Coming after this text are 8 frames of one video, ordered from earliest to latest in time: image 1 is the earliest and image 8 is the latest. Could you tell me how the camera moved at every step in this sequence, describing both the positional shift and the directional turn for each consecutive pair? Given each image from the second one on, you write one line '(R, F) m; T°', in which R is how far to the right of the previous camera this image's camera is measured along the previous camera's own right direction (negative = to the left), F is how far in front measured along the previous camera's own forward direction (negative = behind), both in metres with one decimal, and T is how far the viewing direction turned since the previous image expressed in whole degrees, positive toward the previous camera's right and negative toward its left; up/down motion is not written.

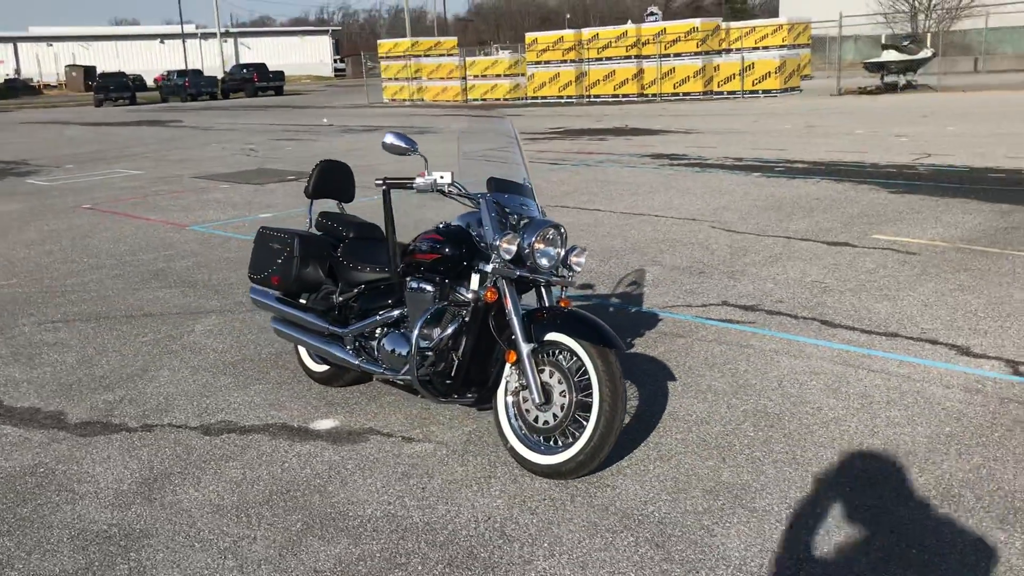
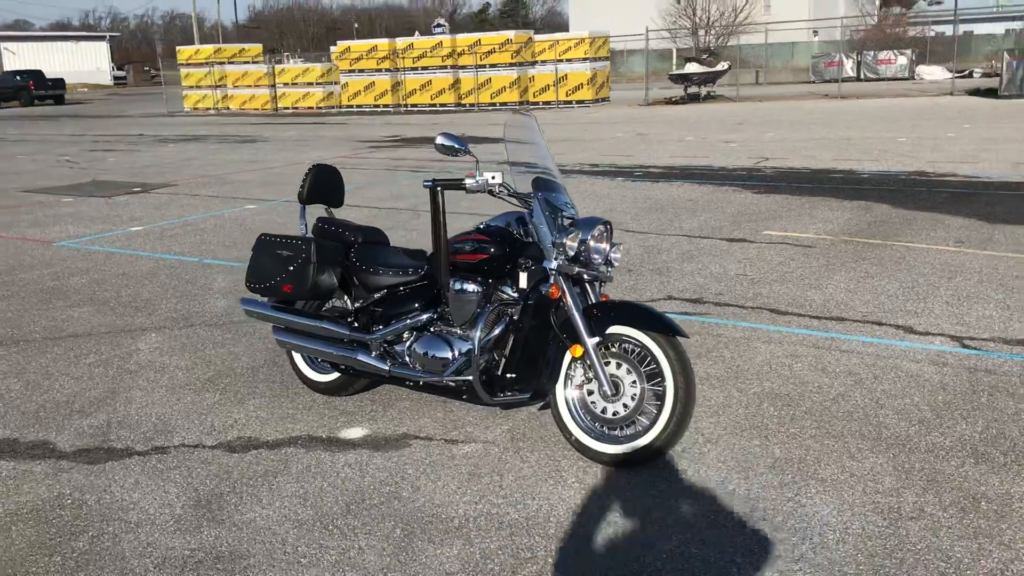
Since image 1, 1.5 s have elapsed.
(-1.1, 0.0) m; +12°
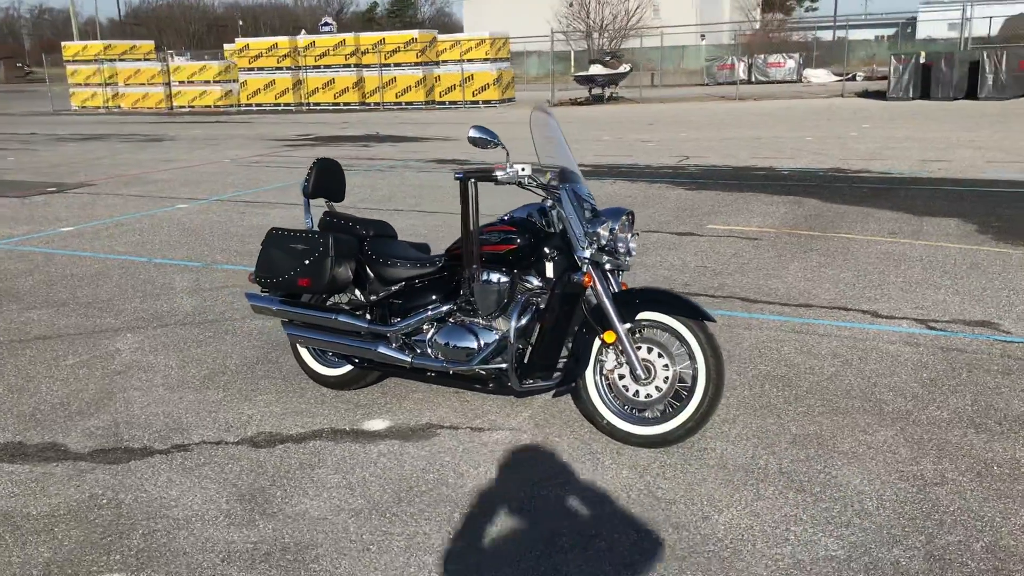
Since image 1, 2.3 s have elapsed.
(-0.6, -0.1) m; +6°
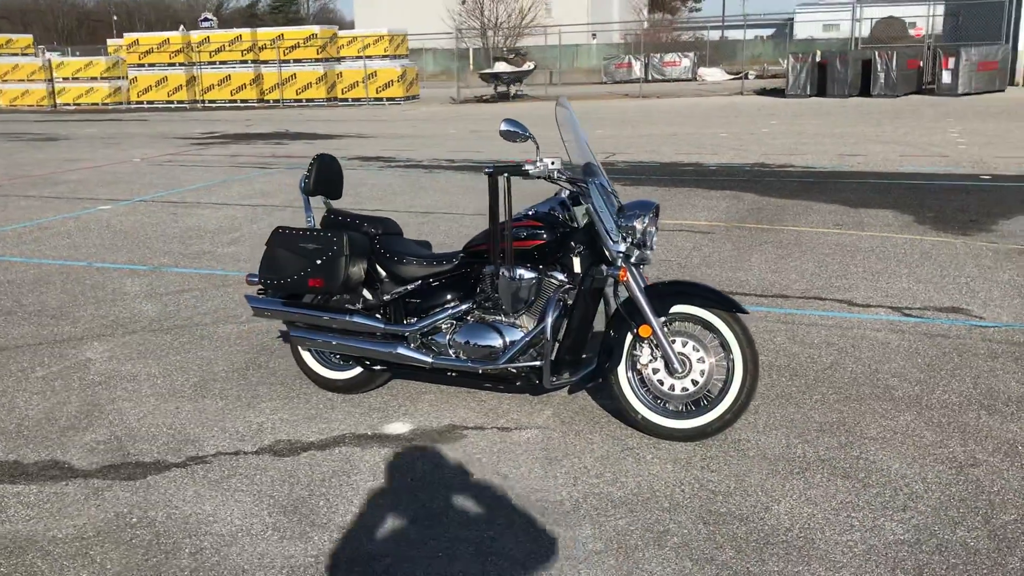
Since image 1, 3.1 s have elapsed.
(-0.6, +0.1) m; +6°
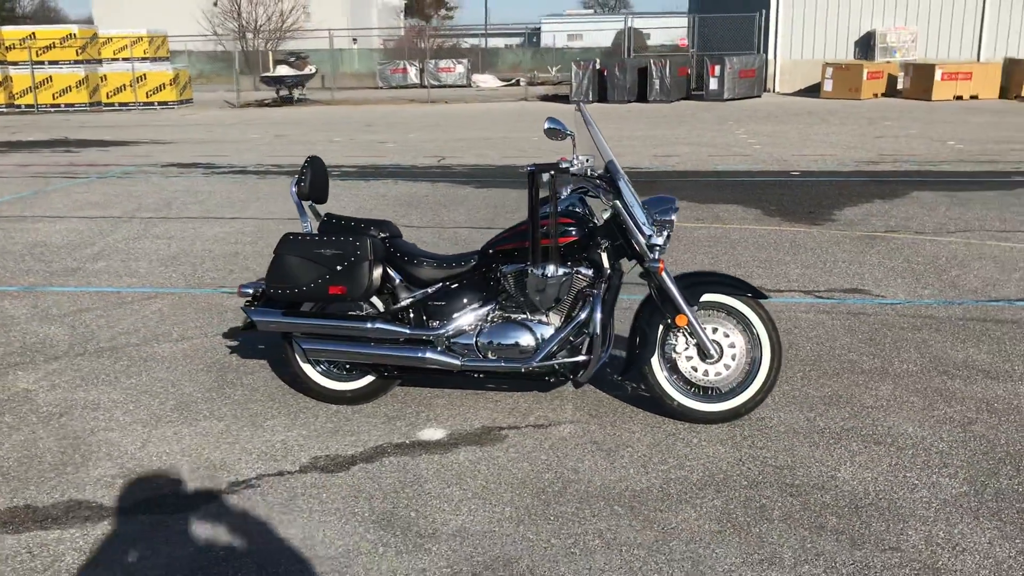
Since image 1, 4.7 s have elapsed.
(-1.2, +0.1) m; +14°
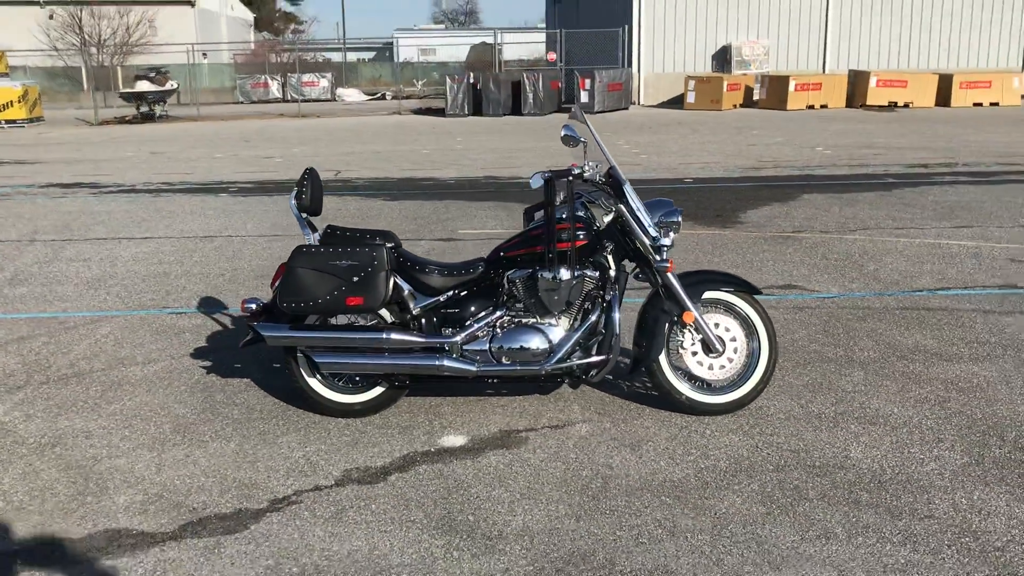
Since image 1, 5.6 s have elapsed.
(-0.7, 0.0) m; +8°
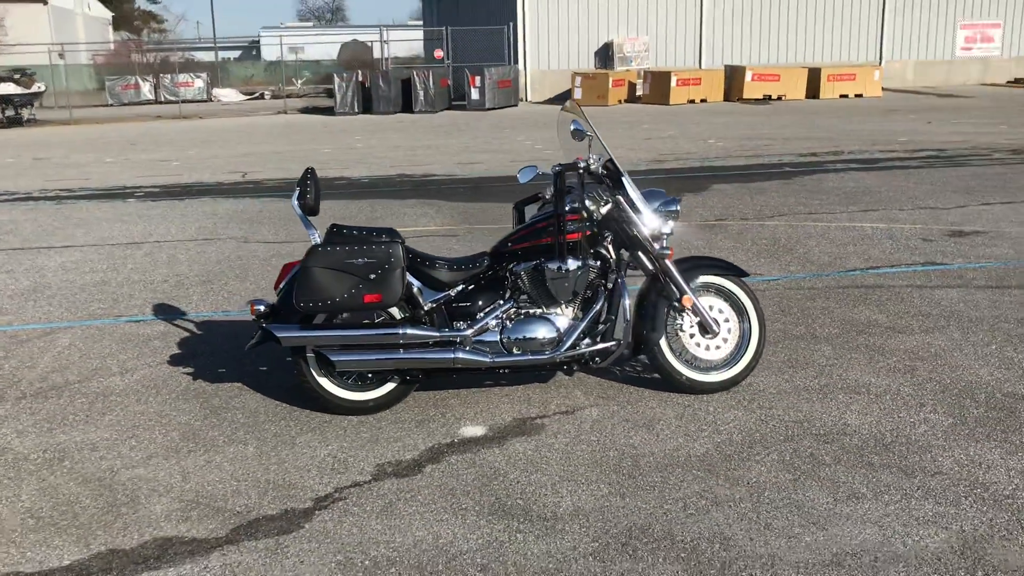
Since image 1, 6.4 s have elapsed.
(-0.6, -0.1) m; +7°
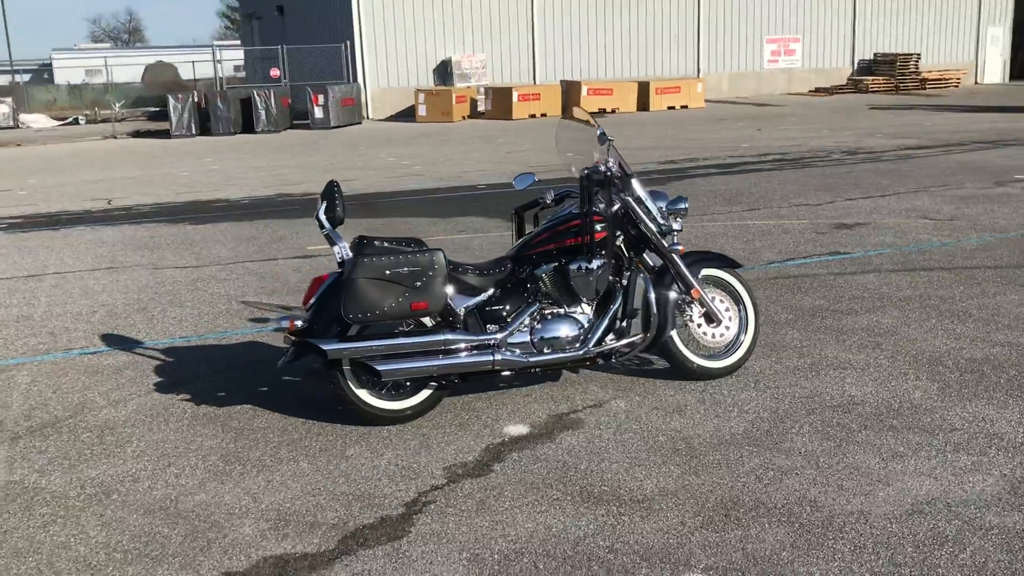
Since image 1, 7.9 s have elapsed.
(-1.0, 0.0) m; +11°
